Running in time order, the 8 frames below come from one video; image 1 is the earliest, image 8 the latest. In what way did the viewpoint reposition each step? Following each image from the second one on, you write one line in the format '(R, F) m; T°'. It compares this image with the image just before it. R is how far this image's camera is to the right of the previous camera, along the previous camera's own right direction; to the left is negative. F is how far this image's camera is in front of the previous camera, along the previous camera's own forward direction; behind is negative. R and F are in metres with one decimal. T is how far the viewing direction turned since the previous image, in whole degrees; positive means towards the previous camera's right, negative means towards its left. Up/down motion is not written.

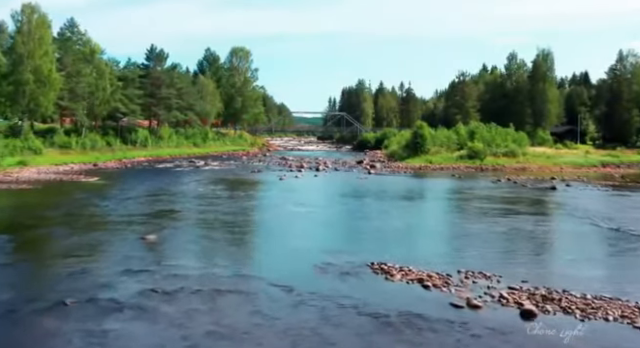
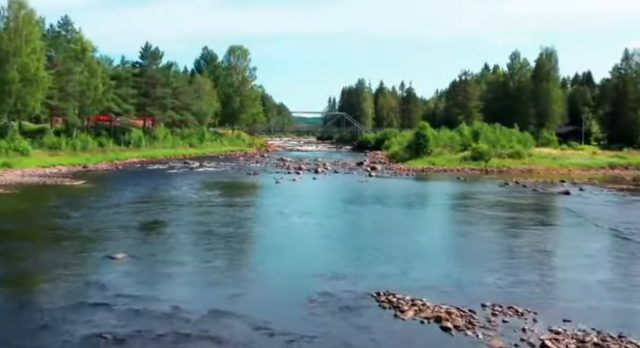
(+0.1, +2.2) m; 0°
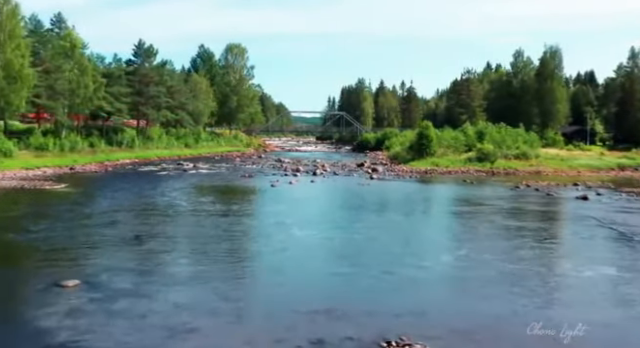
(+0.1, +2.5) m; 0°
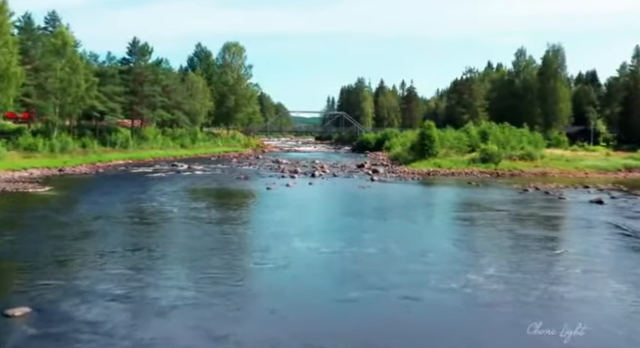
(+0.1, +1.9) m; 0°
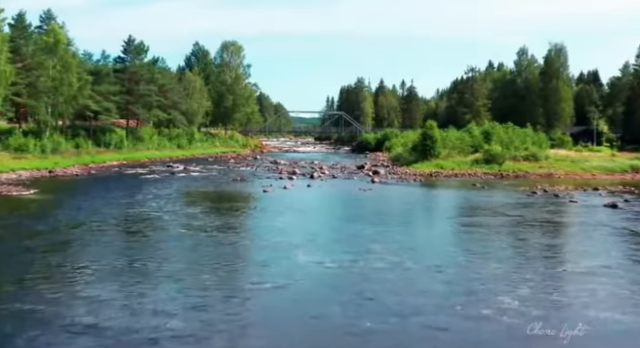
(0.0, +1.6) m; 0°
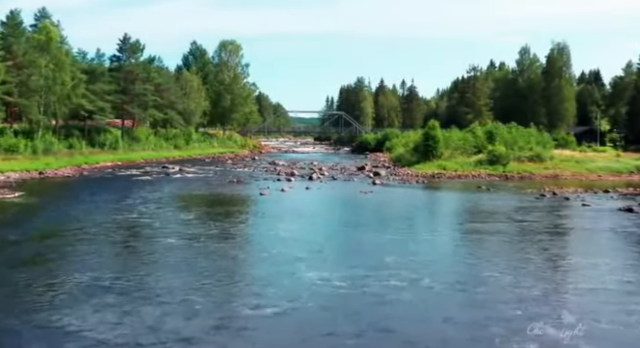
(0.0, +1.5) m; 0°
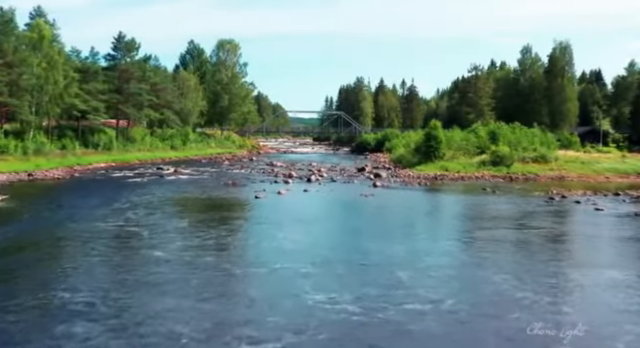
(+0.1, +1.5) m; 0°
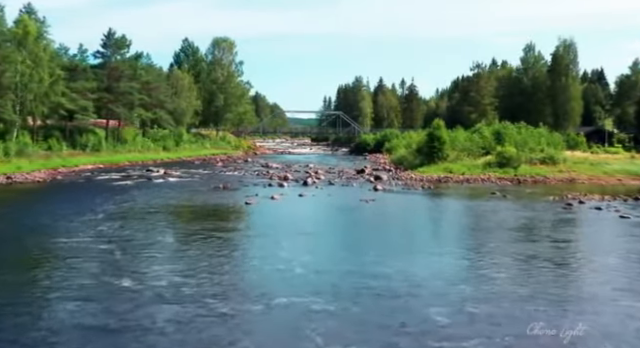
(+0.1, +2.6) m; 0°
